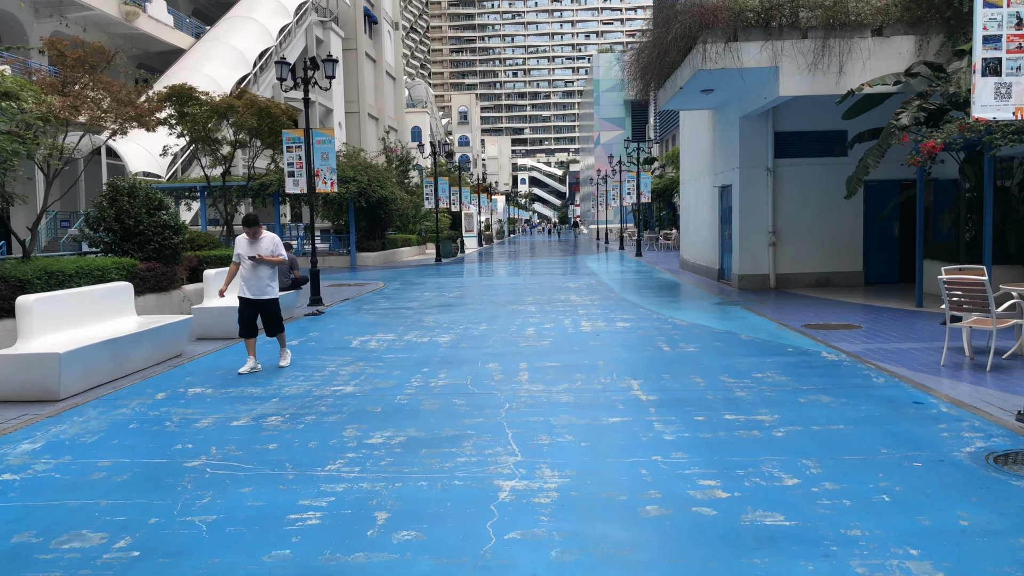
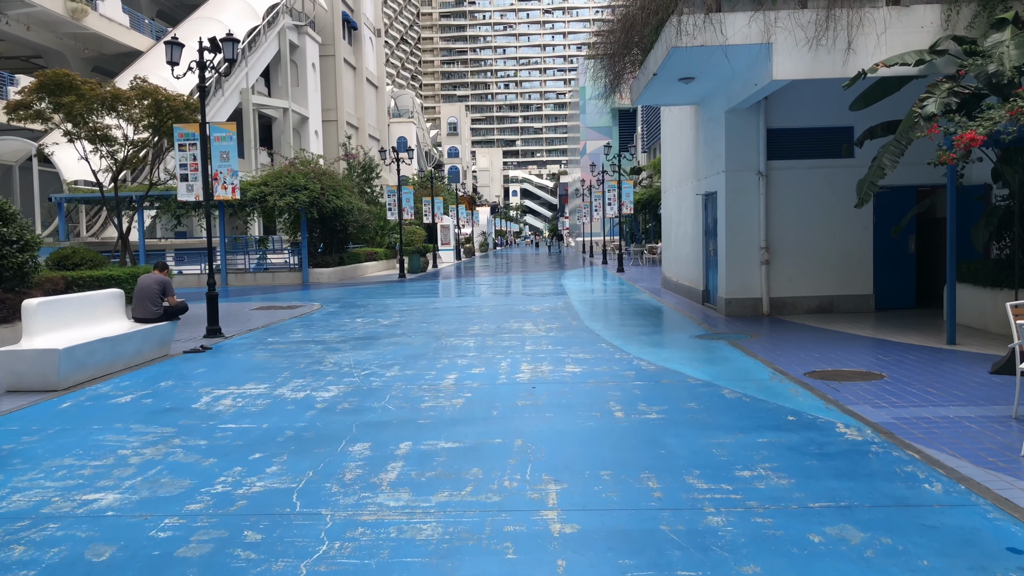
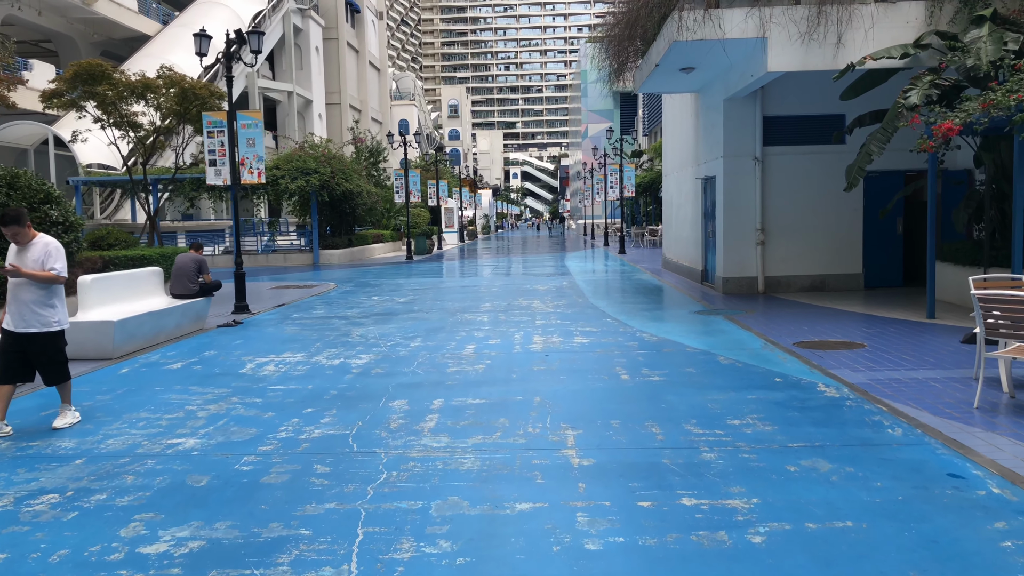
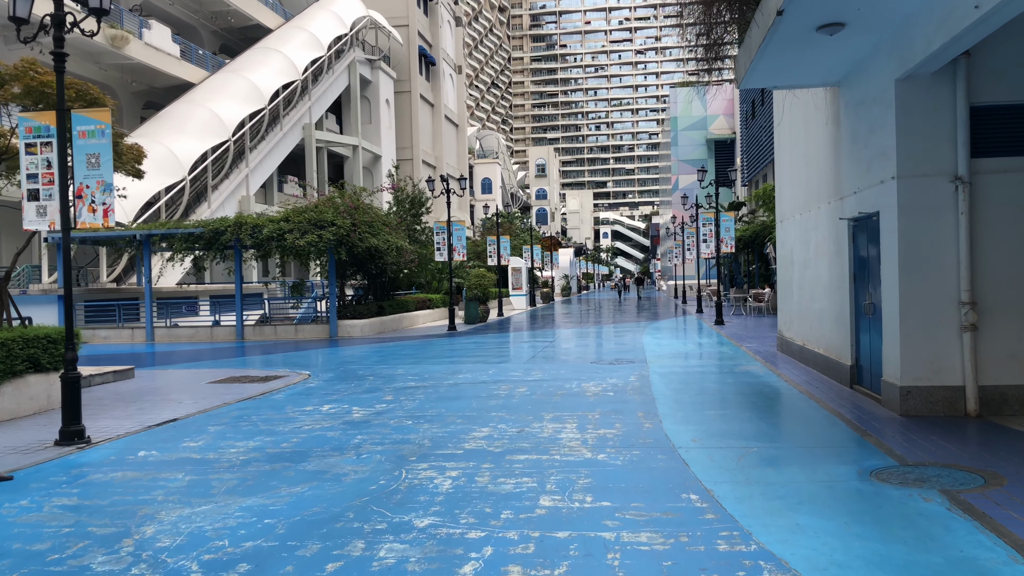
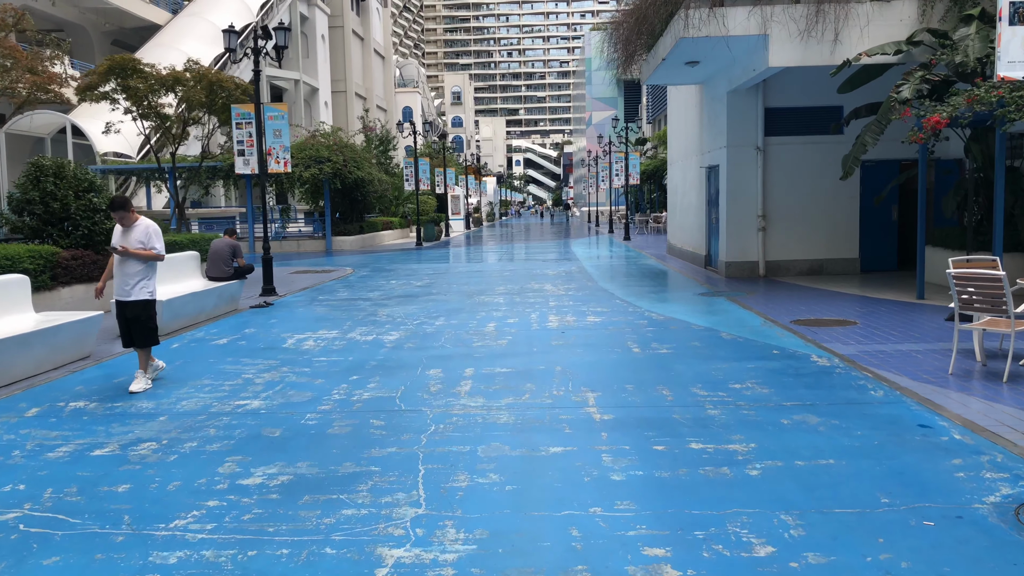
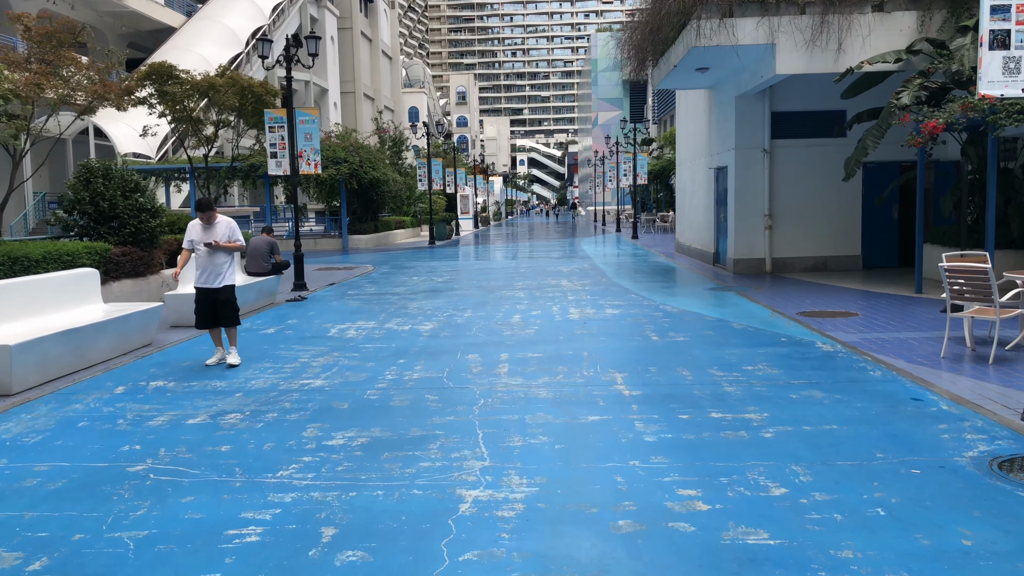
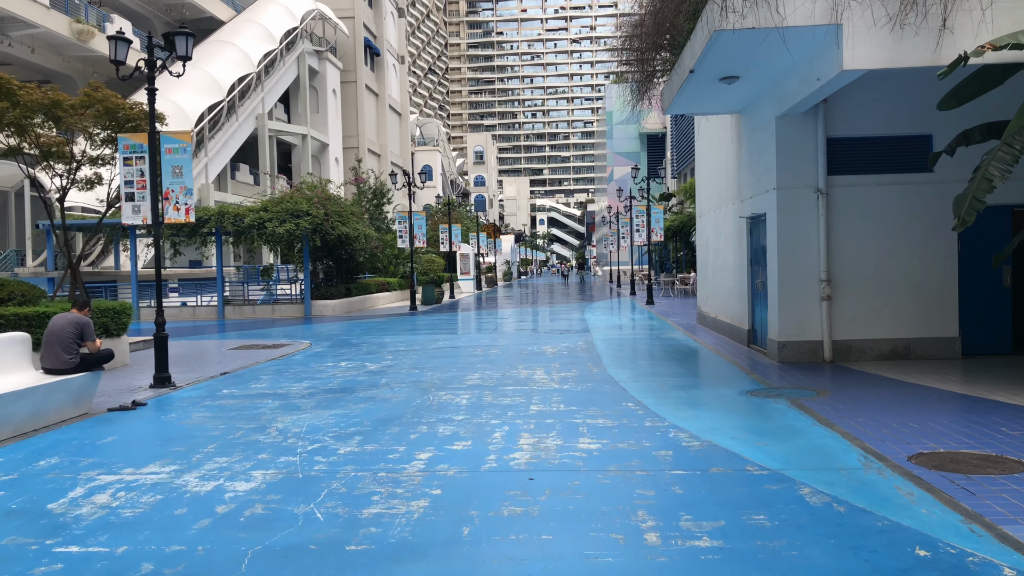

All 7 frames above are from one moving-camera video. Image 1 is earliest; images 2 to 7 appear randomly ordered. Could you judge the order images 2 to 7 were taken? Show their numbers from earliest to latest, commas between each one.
6, 5, 3, 2, 7, 4
